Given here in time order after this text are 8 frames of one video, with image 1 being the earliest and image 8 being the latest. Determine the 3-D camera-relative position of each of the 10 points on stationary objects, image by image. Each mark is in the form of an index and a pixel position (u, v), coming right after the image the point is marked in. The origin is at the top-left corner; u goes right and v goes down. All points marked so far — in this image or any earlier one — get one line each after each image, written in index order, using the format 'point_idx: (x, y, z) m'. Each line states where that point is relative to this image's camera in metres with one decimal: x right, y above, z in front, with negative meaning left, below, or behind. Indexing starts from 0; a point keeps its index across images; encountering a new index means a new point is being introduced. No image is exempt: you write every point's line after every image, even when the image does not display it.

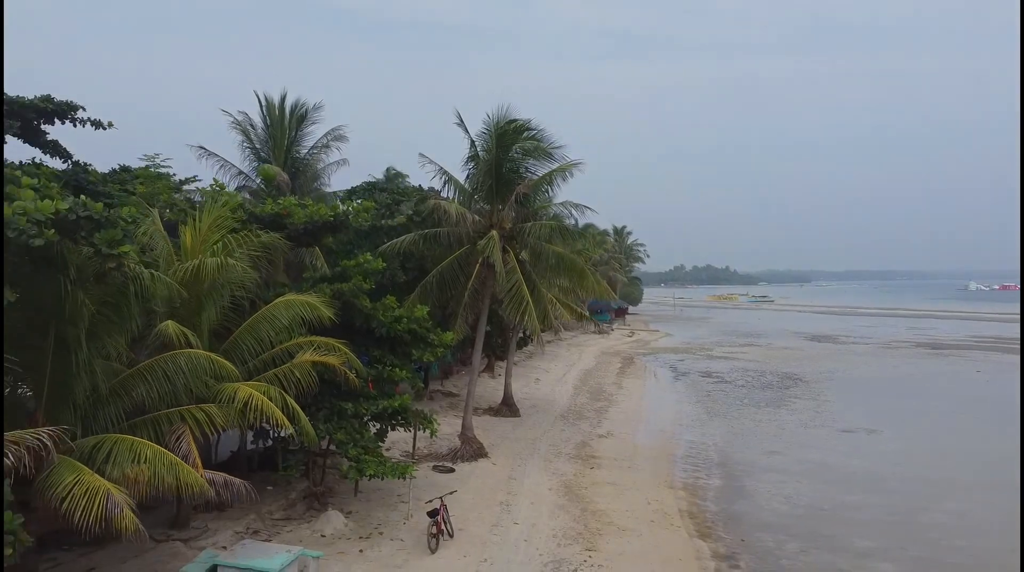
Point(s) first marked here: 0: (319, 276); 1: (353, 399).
0: (-2.3, +0.1, +9.4) m
1: (-1.7, -1.2, +8.8) m
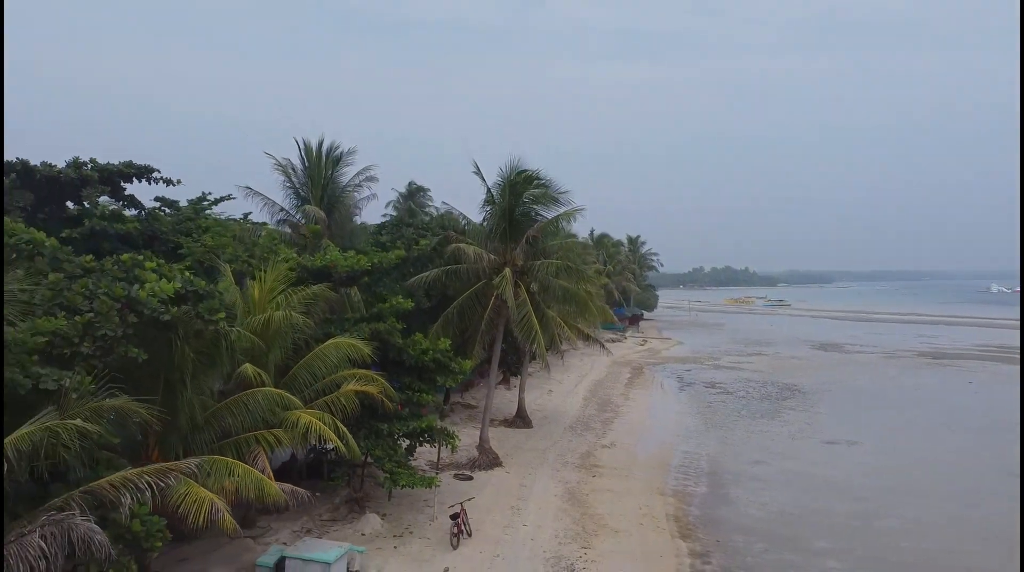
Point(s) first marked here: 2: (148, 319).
0: (-2.1, -0.4, +11.2) m
1: (-1.6, -1.7, +10.5) m
2: (-3.1, -0.3, +7.0) m
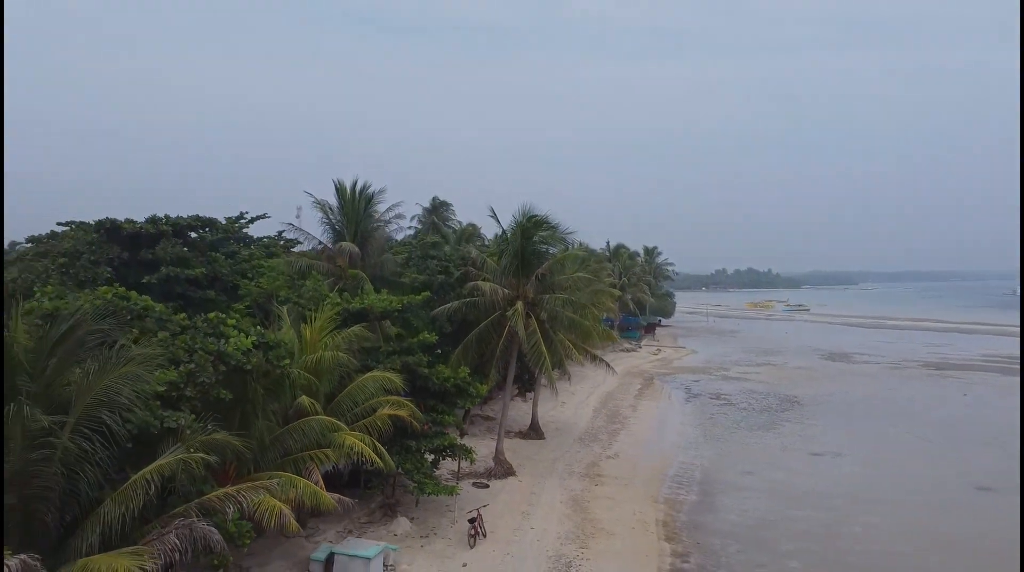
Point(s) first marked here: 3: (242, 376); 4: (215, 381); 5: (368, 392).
0: (-2.0, -1.0, +13.1) m
1: (-1.5, -2.3, +12.5) m
2: (-3.1, -0.9, +9.0) m
3: (-3.1, -1.1, +9.3) m
4: (-3.2, -1.0, +8.7) m
5: (-2.0, -1.5, +11.2) m
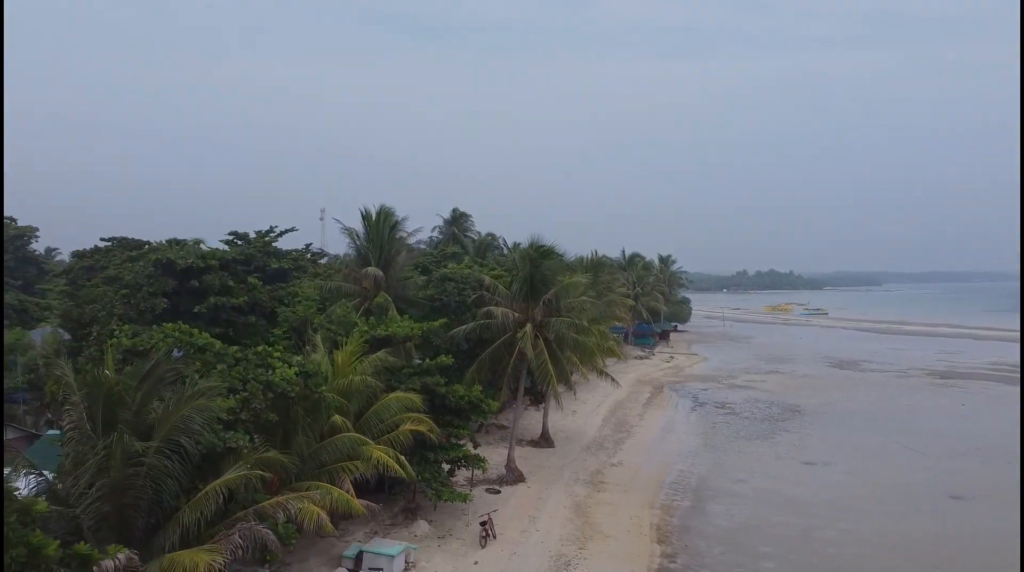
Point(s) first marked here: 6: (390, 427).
0: (-1.8, -1.5, +14.7) m
1: (-1.4, -2.8, +14.0) m
2: (-3.1, -1.4, +10.6) m
3: (-3.1, -1.6, +11.0) m
4: (-3.2, -1.6, +10.3) m
5: (-1.9, -2.0, +12.9) m
6: (-1.9, -2.2, +12.8) m
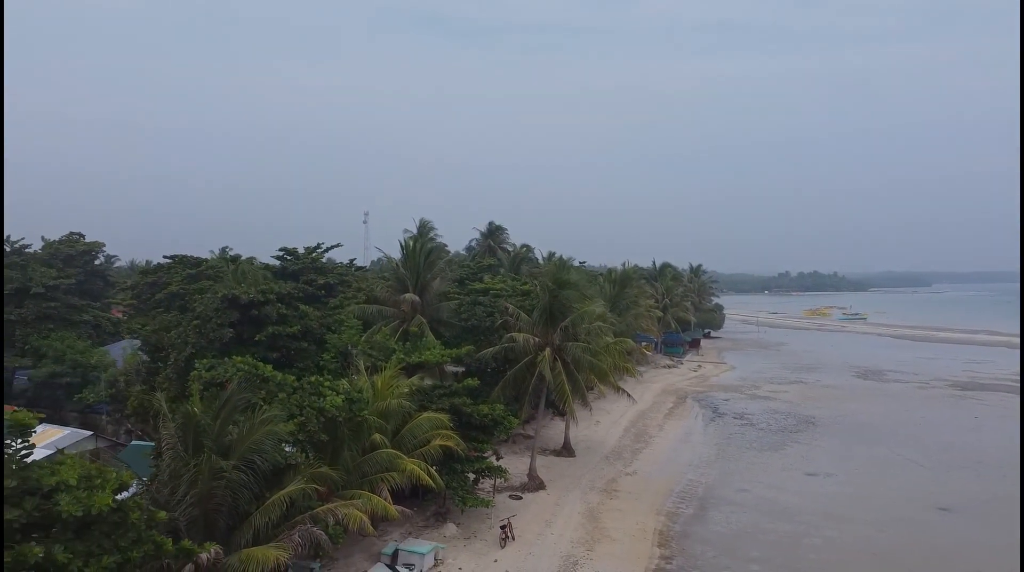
0: (-1.5, -2.2, +16.8) m
1: (-1.0, -3.5, +16.1) m
2: (-2.9, -2.1, +12.8) m
3: (-2.9, -2.3, +13.1) m
4: (-3.0, -2.2, +12.5) m
5: (-1.6, -2.7, +14.9) m
6: (-1.7, -2.9, +14.9) m
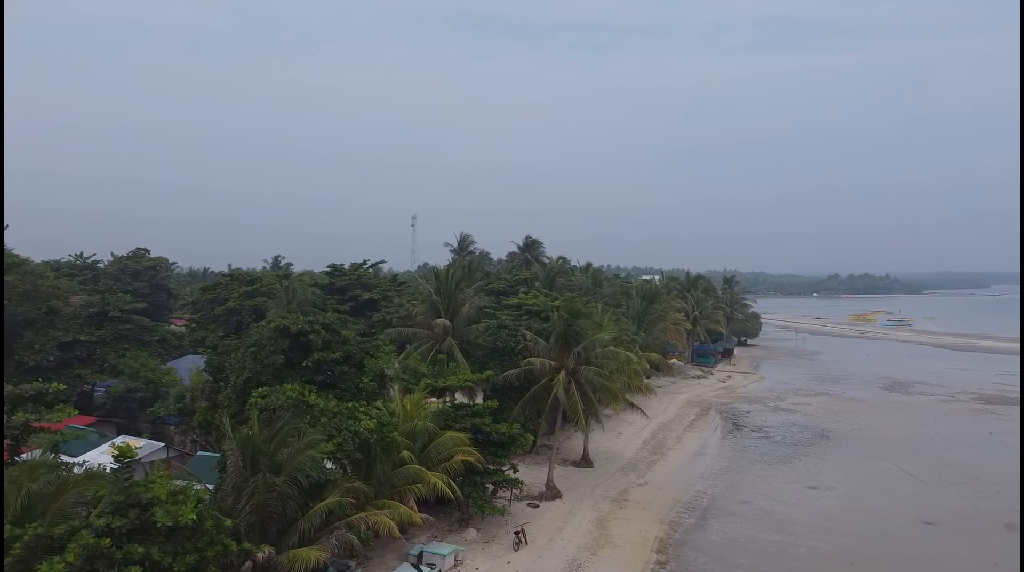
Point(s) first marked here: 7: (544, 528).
0: (-1.1, -2.9, +19.0) m
1: (-0.7, -4.3, +18.3) m
2: (-2.8, -2.9, +15.1) m
3: (-2.8, -3.0, +15.4) m
4: (-2.9, -3.0, +14.8) m
5: (-1.4, -3.4, +17.2) m
6: (-1.4, -3.7, +17.2) m
7: (+0.8, -5.7, +19.0) m
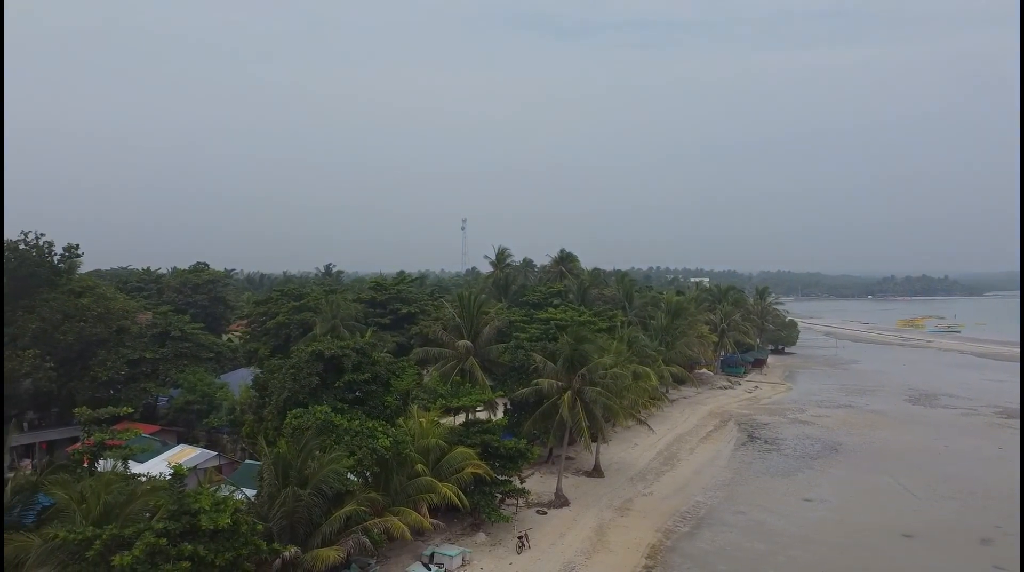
0: (-0.9, -3.8, +21.4) m
1: (-0.6, -5.1, +20.6) m
2: (-2.9, -3.7, +17.6) m
3: (-2.8, -3.8, +17.9) m
4: (-3.0, -3.8, +17.3) m
5: (-1.3, -4.2, +19.5) m
6: (-1.4, -4.5, +19.5) m
7: (+0.9, -6.5, +21.2) m
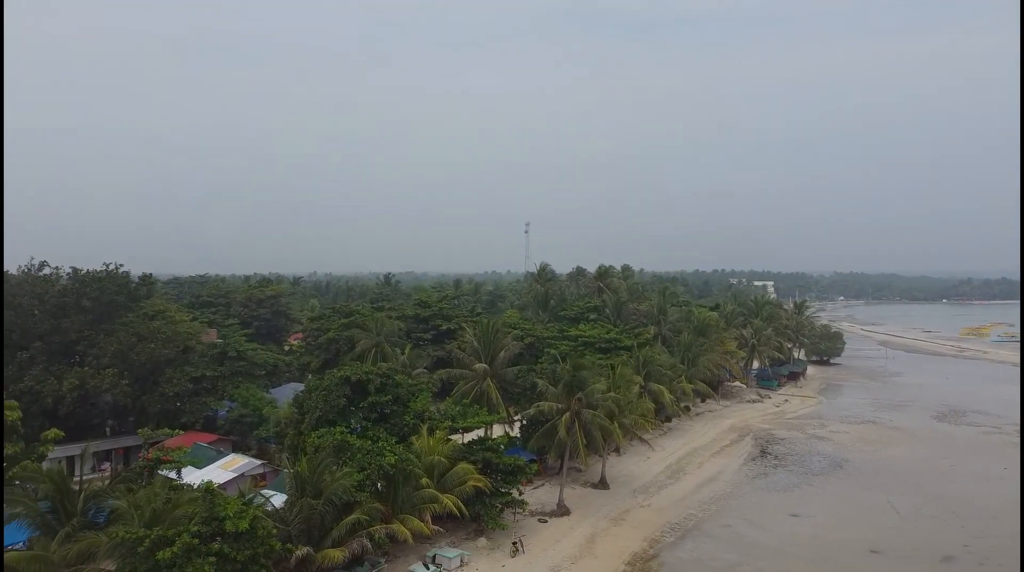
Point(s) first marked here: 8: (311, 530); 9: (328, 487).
0: (-0.9, -4.8, +24.3) m
1: (-0.7, -6.1, +23.6) m
2: (-3.2, -4.7, +20.7) m
3: (-3.1, -4.9, +21.0) m
4: (-3.4, -4.8, +20.4) m
5: (-1.5, -5.3, +22.5) m
6: (-1.5, -5.5, +22.6) m
7: (+0.9, -7.6, +24.0) m
8: (-4.7, -5.7, +18.7) m
9: (-4.3, -4.7, +18.8) m
